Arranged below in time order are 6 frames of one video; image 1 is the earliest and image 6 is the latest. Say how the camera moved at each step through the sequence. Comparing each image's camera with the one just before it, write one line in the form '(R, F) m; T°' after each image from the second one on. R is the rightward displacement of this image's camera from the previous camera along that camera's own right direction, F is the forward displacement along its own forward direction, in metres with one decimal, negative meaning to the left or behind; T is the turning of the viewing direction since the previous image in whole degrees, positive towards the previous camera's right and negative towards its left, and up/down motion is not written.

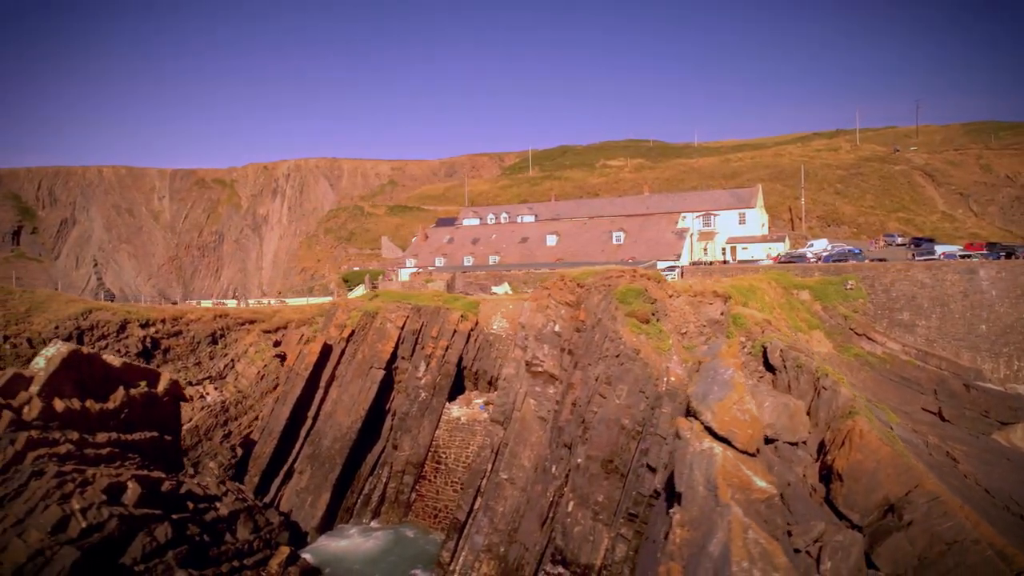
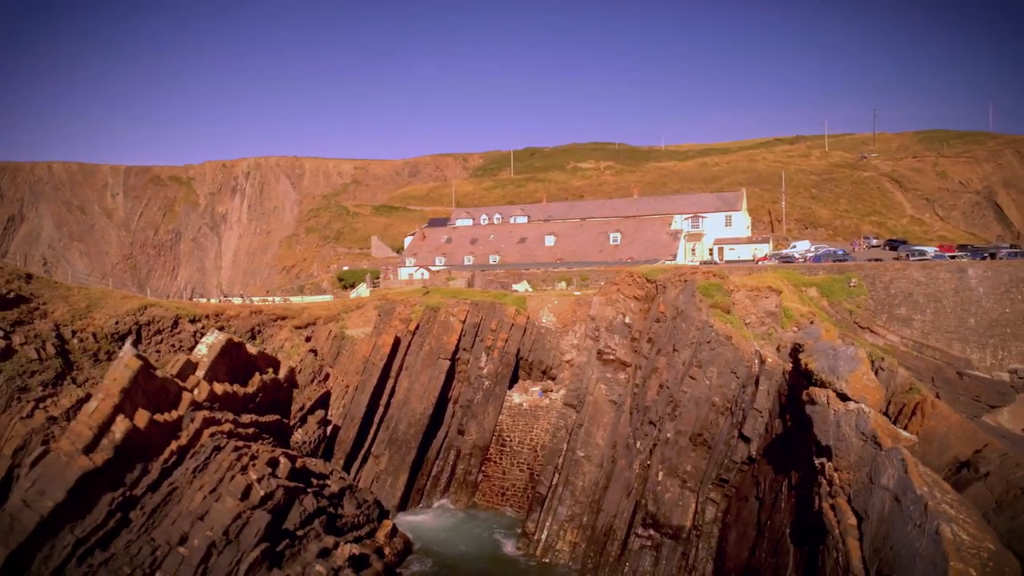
(-4.0, -2.0) m; +4°
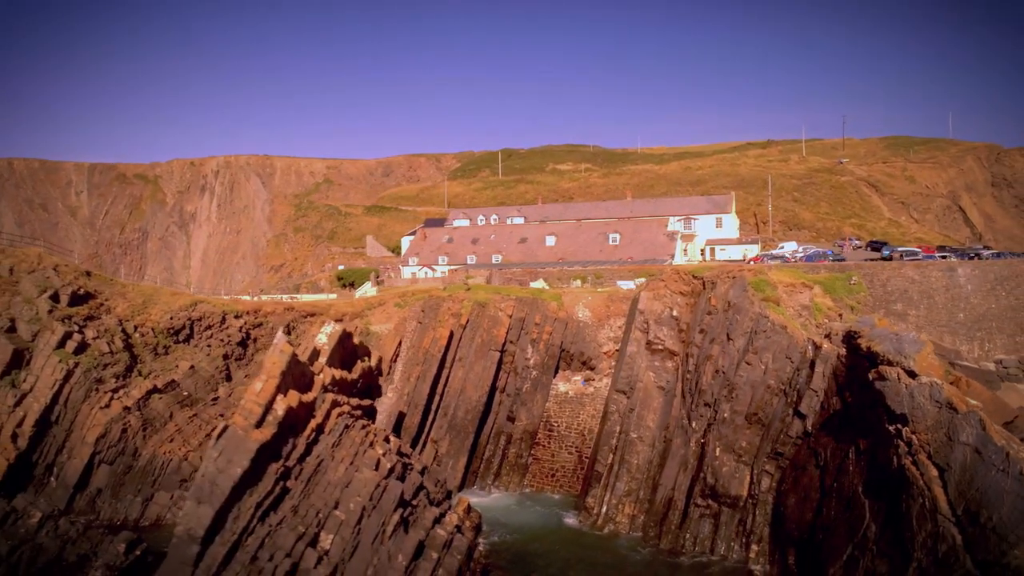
(-3.4, -2.0) m; +3°
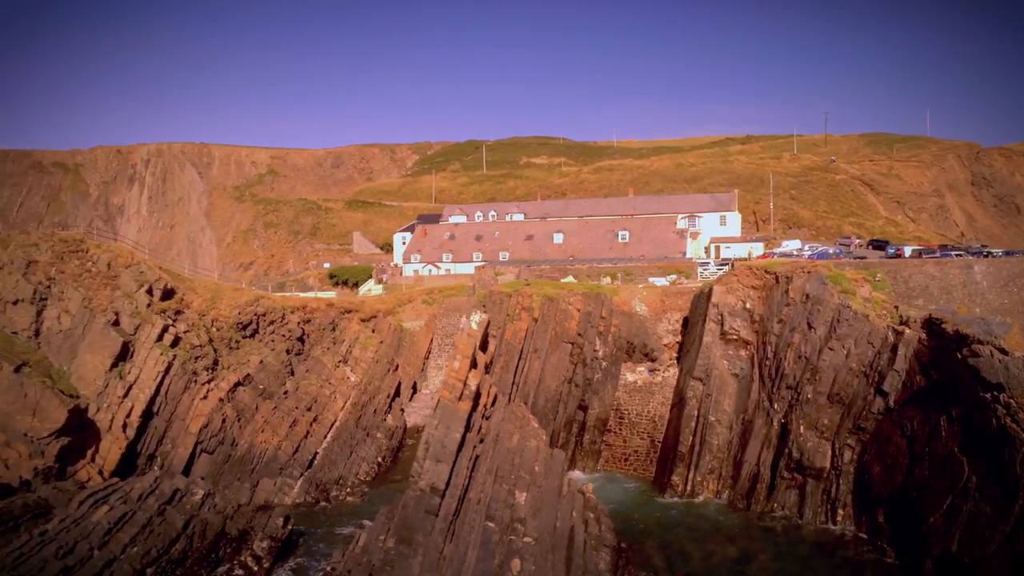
(-4.6, -1.4) m; +3°
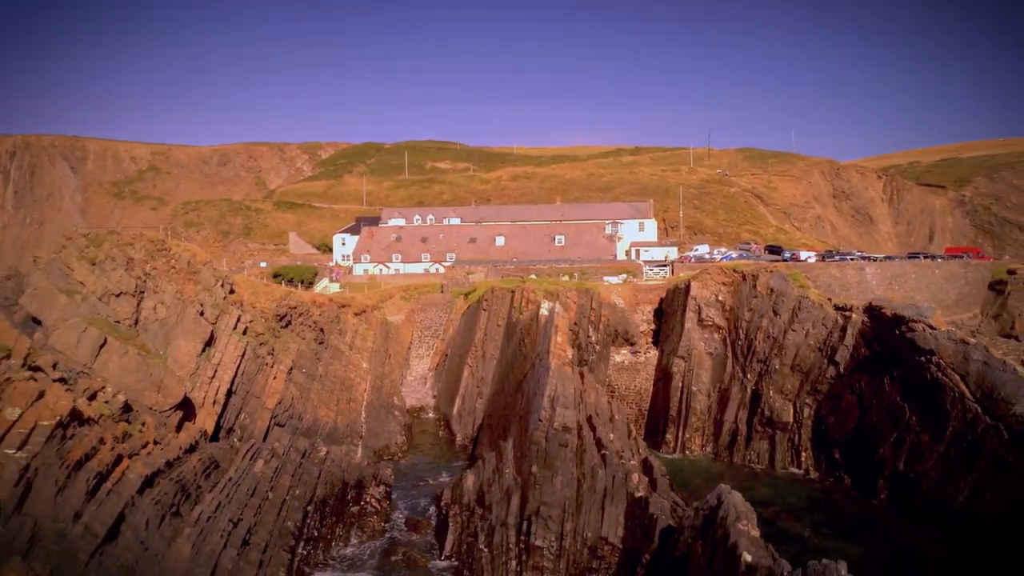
(-6.7, -4.9) m; +10°
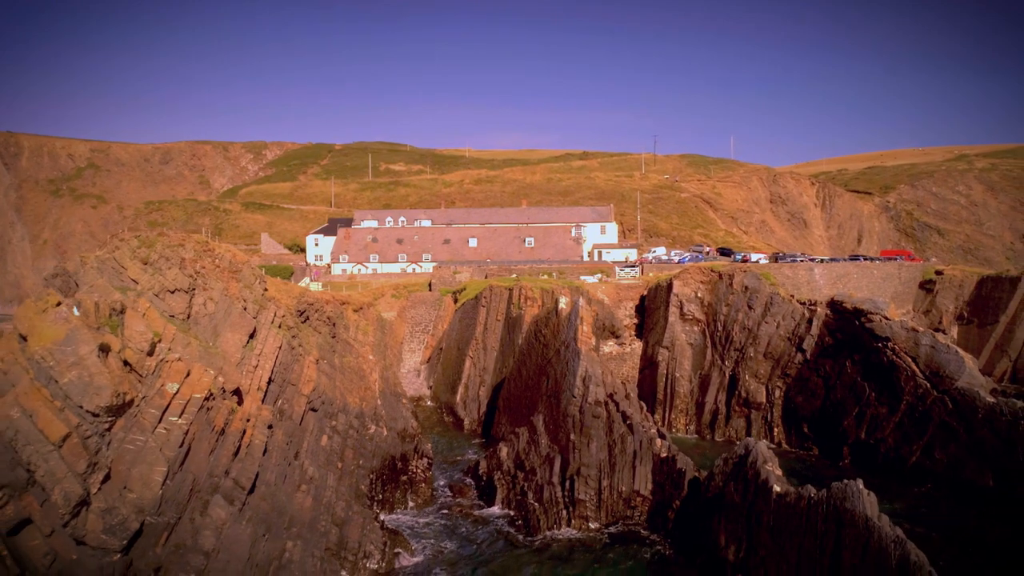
(-3.4, -3.5) m; +5°
